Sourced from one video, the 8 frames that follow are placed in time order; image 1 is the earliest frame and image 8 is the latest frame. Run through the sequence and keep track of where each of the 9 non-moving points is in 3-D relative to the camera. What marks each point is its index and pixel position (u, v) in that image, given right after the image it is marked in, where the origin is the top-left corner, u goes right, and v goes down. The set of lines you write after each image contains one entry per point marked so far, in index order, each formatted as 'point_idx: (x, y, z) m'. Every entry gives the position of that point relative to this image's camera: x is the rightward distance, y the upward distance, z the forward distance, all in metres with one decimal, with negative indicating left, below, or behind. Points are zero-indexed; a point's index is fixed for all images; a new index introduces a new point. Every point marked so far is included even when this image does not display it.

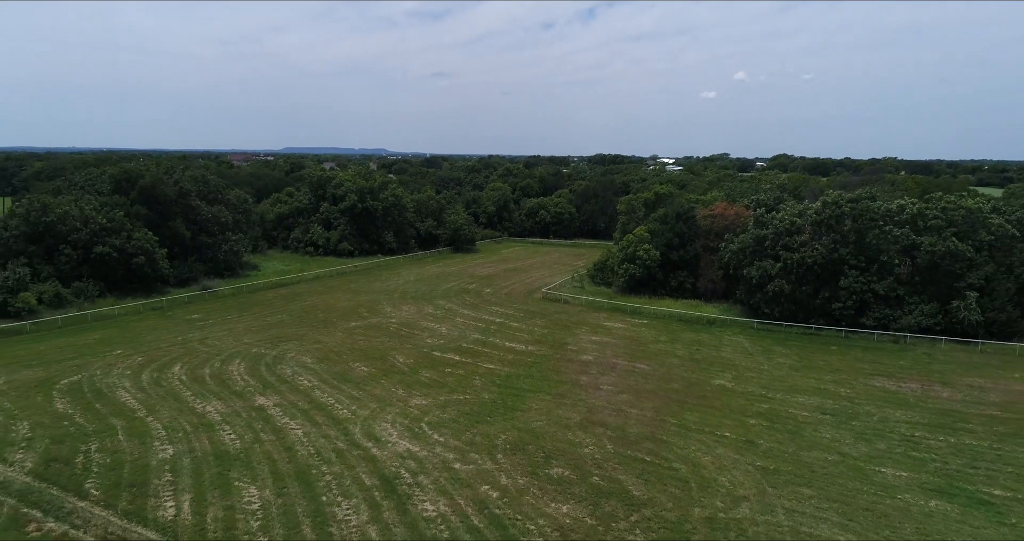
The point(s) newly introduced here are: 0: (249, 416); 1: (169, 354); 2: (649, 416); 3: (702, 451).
0: (-5.2, -2.9, +13.7) m
1: (-8.9, -2.2, +18.0) m
2: (+2.9, -3.0, +14.4) m
3: (+3.5, -3.3, +12.6) m
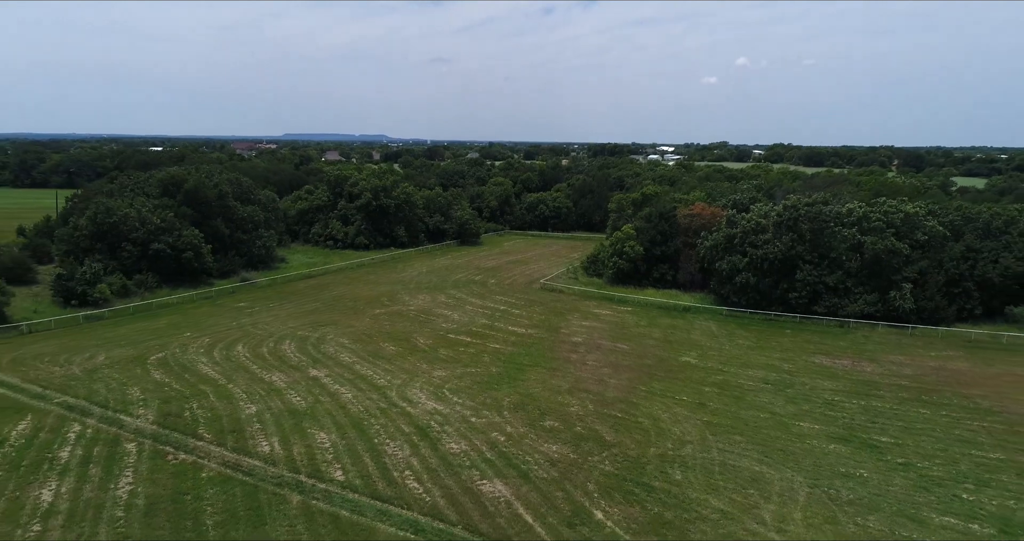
0: (-5.1, -2.9, +17.4) m
1: (-8.9, -2.1, +21.6) m
2: (+3.0, -3.0, +18.0) m
3: (+3.5, -3.3, +16.3) m
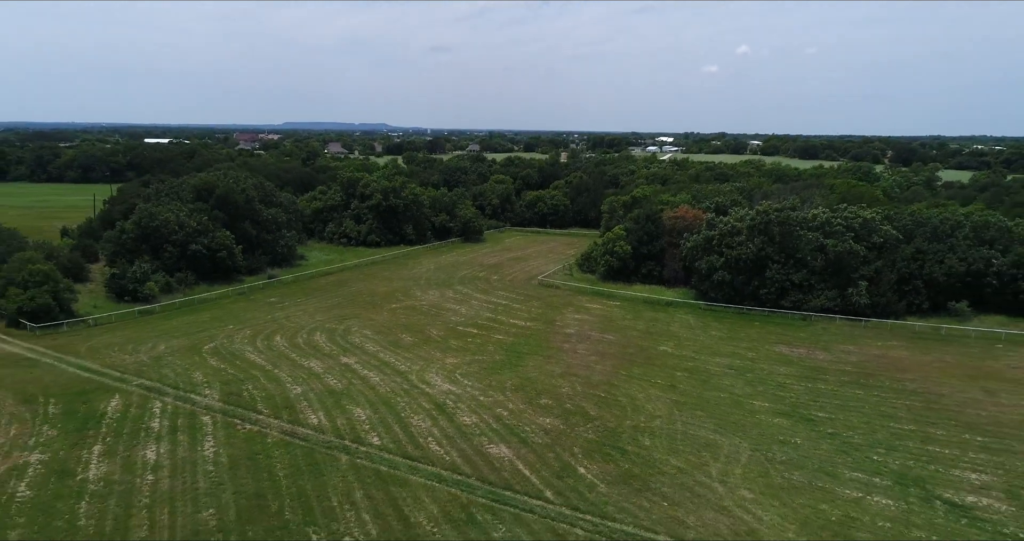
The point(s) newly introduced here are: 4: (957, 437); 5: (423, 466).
0: (-5.1, -3.0, +20.6) m
1: (-8.8, -2.1, +24.8) m
2: (+3.0, -3.1, +21.2) m
3: (+3.6, -3.4, +19.5) m
4: (+11.1, -4.1, +17.0) m
5: (-1.9, -4.1, +14.6) m
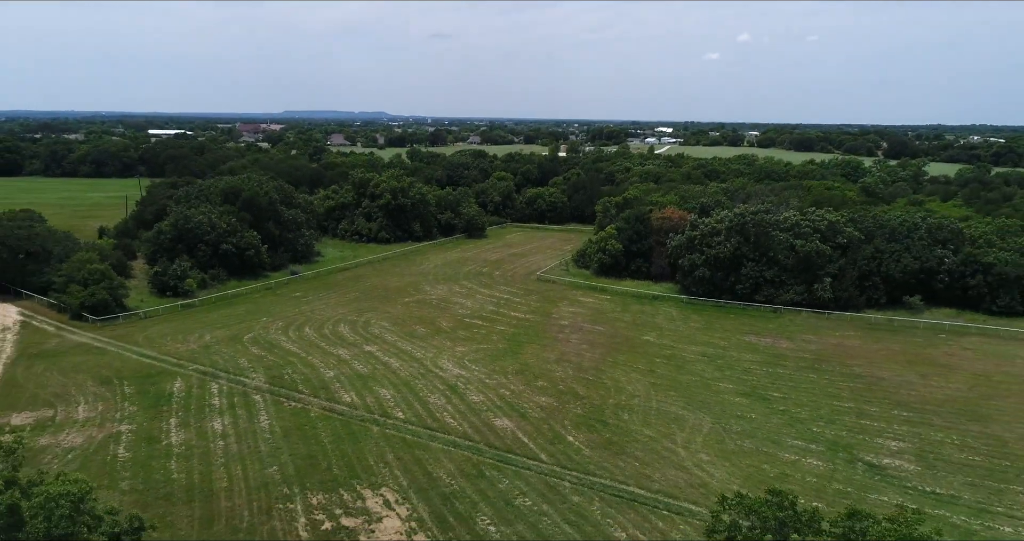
0: (-5.1, -3.0, +23.8) m
1: (-8.8, -2.0, +28.0) m
2: (+3.0, -3.1, +24.4) m
3: (+3.6, -3.4, +22.7) m
4: (+11.1, -4.1, +20.2) m
5: (-1.9, -4.3, +17.8) m
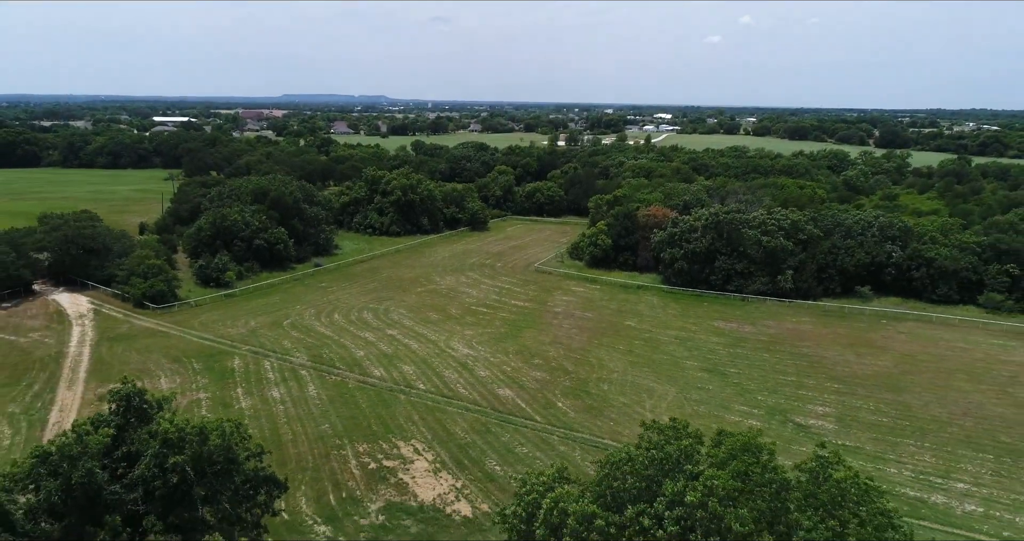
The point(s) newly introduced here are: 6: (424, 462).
0: (-5.0, -2.8, +28.1) m
1: (-8.8, -1.8, +32.3) m
2: (+3.1, -2.9, +28.8) m
3: (+3.6, -3.3, +27.0) m
4: (+11.1, -4.0, +24.6) m
5: (-1.9, -4.2, +22.2) m
6: (-2.3, -5.1, +18.3) m
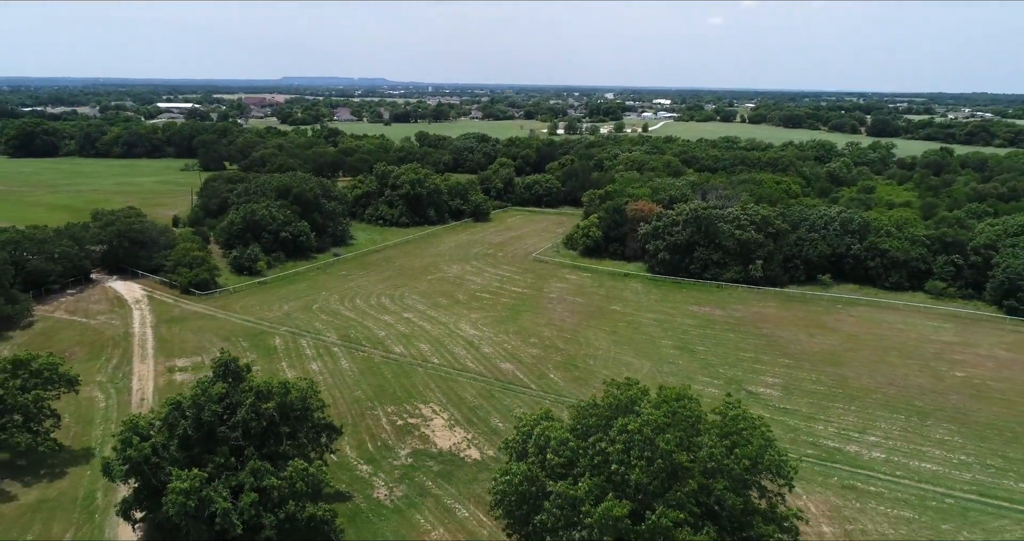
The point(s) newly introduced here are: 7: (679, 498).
0: (-5.0, -2.4, +32.4) m
1: (-8.8, -1.3, +36.6) m
2: (+3.1, -2.5, +33.1) m
3: (+3.6, -2.9, +31.3) m
4: (+11.1, -3.7, +28.9) m
5: (-1.9, -4.0, +26.5) m
6: (-2.3, -4.9, +22.7) m
7: (+3.1, -4.2, +12.6) m
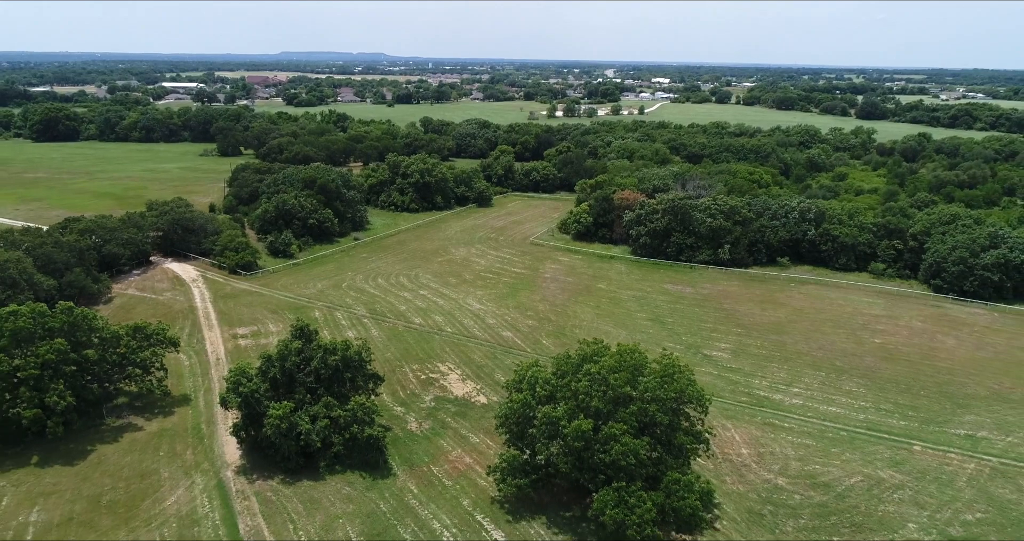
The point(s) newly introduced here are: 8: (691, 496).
0: (-5.0, -1.5, +38.3) m
1: (-8.8, -0.2, +42.5) m
2: (+3.0, -1.6, +39.0) m
3: (+3.6, -2.1, +37.3) m
4: (+11.1, -3.0, +34.9) m
5: (-1.9, -3.3, +32.5) m
6: (-2.4, -4.4, +28.7) m
7: (+3.1, -4.0, +18.6) m
8: (+4.7, -5.9, +17.8) m
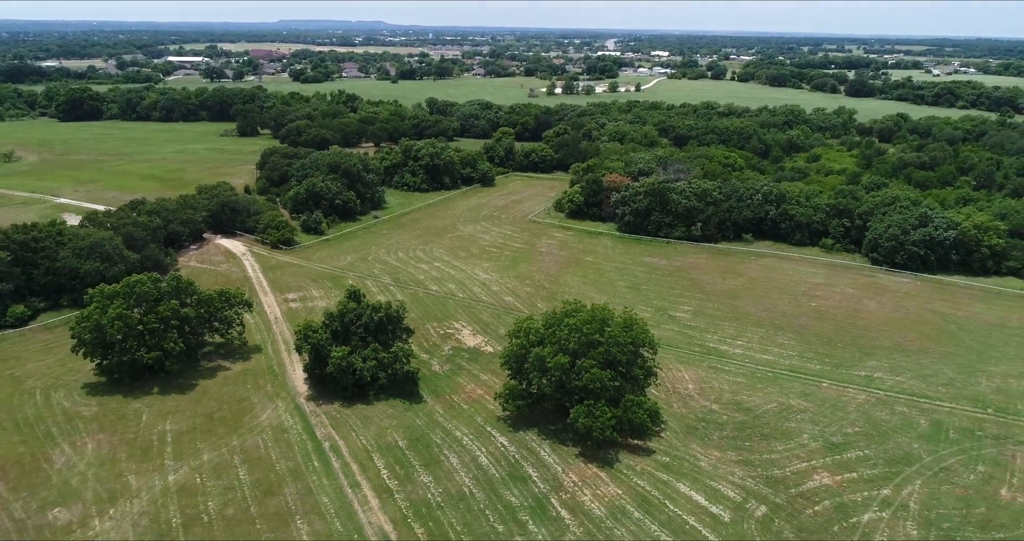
0: (-5.0, +0.1, +45.4) m
1: (-8.7, +1.6, +49.5) m
2: (+3.1, +0.1, +46.0) m
3: (+3.7, -0.5, +44.3) m
4: (+11.2, -1.5, +42.0) m
5: (-1.8, -1.9, +39.6) m
6: (-2.3, -3.1, +35.9) m
7: (+3.1, -3.2, +25.7) m
8: (+4.7, -5.1, +25.0) m
